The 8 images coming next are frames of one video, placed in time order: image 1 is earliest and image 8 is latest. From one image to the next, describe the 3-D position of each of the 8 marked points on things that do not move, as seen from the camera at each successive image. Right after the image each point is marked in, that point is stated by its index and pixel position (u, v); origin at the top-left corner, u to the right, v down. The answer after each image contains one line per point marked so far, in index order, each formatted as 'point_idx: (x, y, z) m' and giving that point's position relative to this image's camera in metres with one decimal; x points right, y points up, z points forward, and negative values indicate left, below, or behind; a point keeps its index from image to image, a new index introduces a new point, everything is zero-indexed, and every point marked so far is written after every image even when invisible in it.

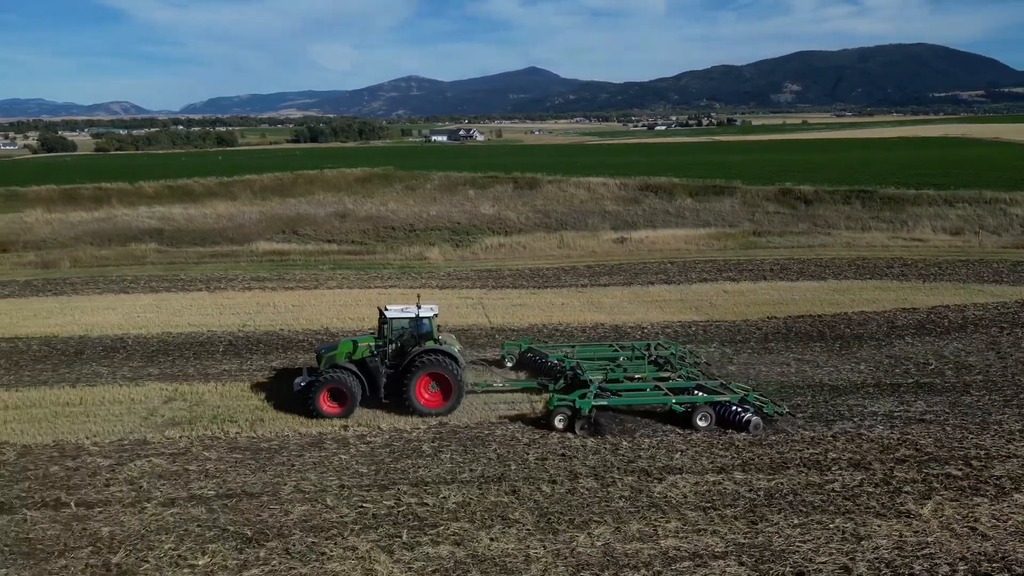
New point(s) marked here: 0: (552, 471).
0: (+0.5, -2.4, +9.9) m
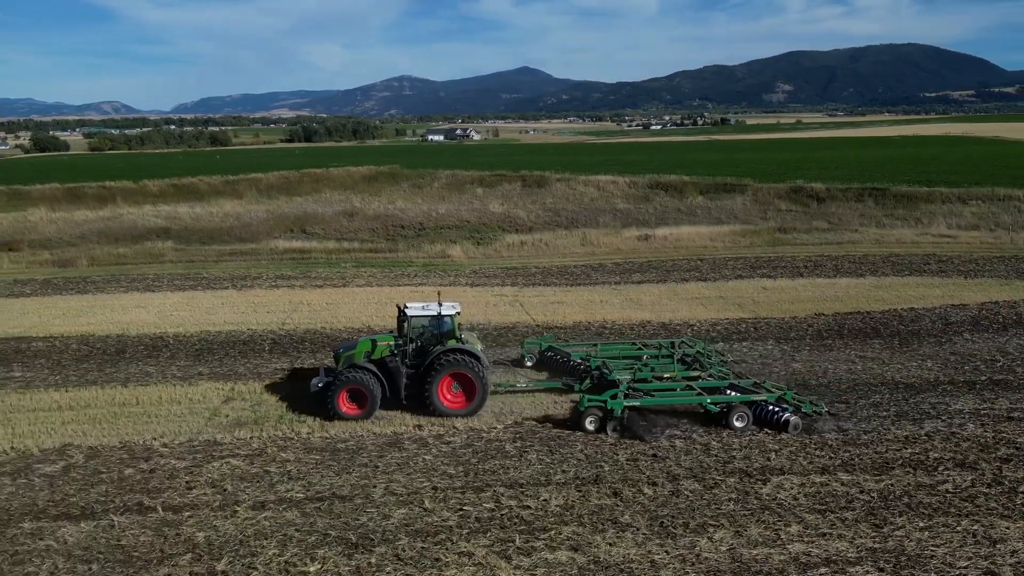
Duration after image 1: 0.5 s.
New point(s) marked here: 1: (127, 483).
0: (+1.8, -2.4, +9.5) m
1: (-4.8, -2.4, +9.3) m
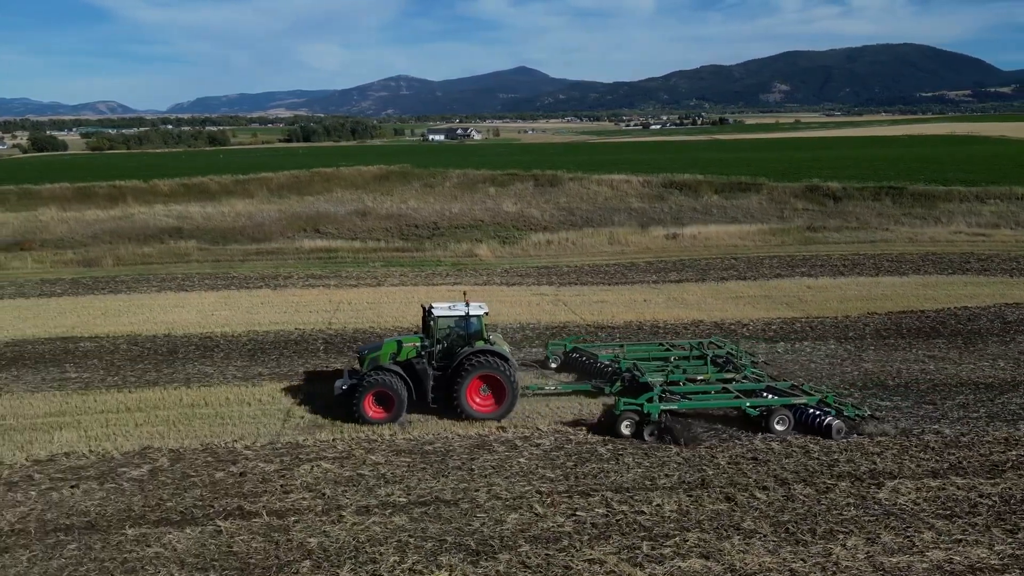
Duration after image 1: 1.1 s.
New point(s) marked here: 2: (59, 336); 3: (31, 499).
0: (+3.0, -2.3, +9.3) m
1: (-3.5, -2.4, +9.0) m
2: (-10.7, -1.2, +17.7) m
3: (-5.6, -2.5, +8.7) m
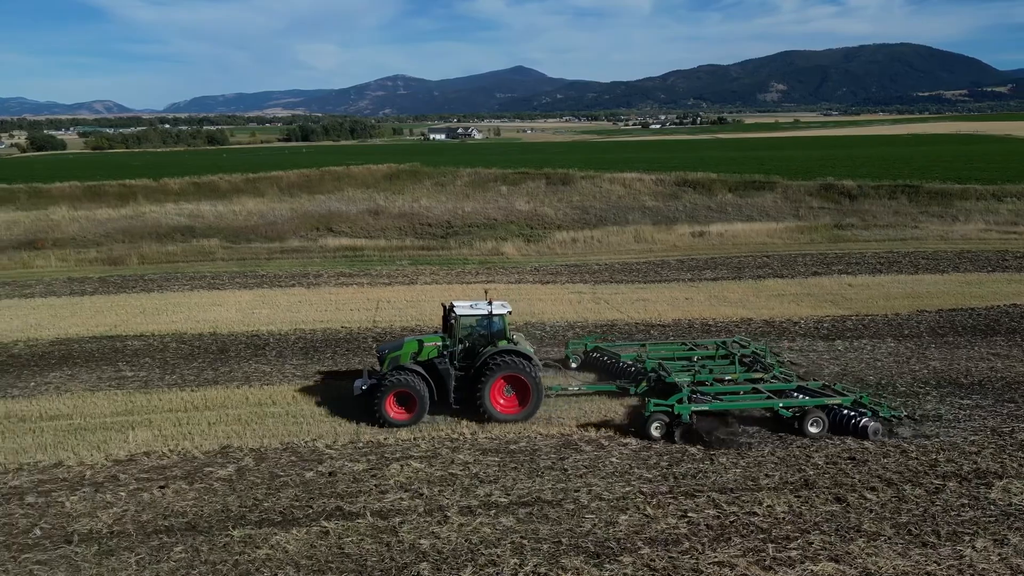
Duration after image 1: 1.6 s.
0: (+4.2, -2.3, +9.0) m
1: (-2.3, -2.4, +8.8) m
2: (-9.6, -1.1, +17.5) m
3: (-4.5, -2.4, +8.5) m
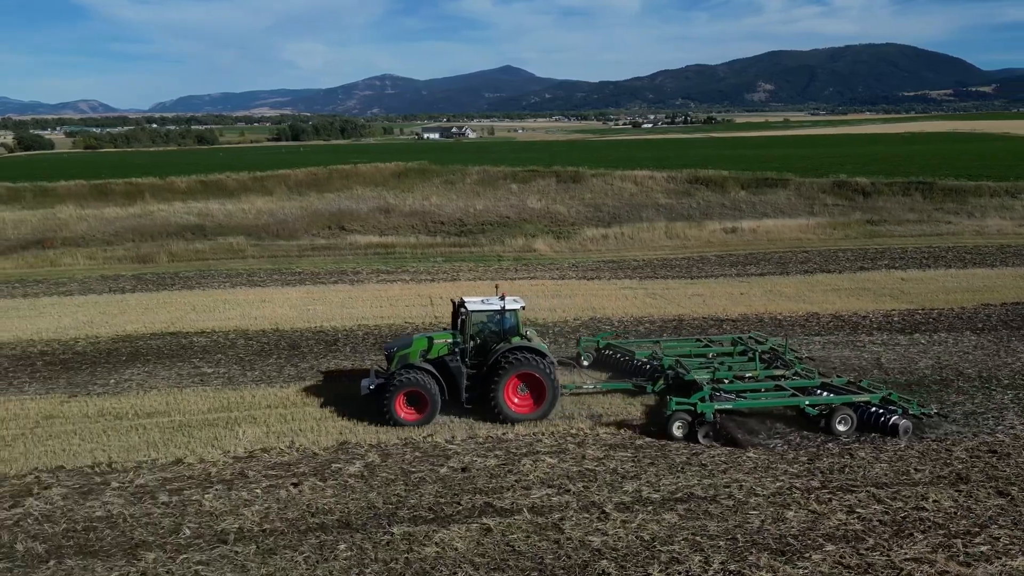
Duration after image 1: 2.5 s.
0: (+5.9, -2.1, +8.8) m
1: (-0.7, -2.2, +8.5) m
2: (-8.0, -1.0, +17.2) m
3: (-2.8, -2.3, +8.2) m
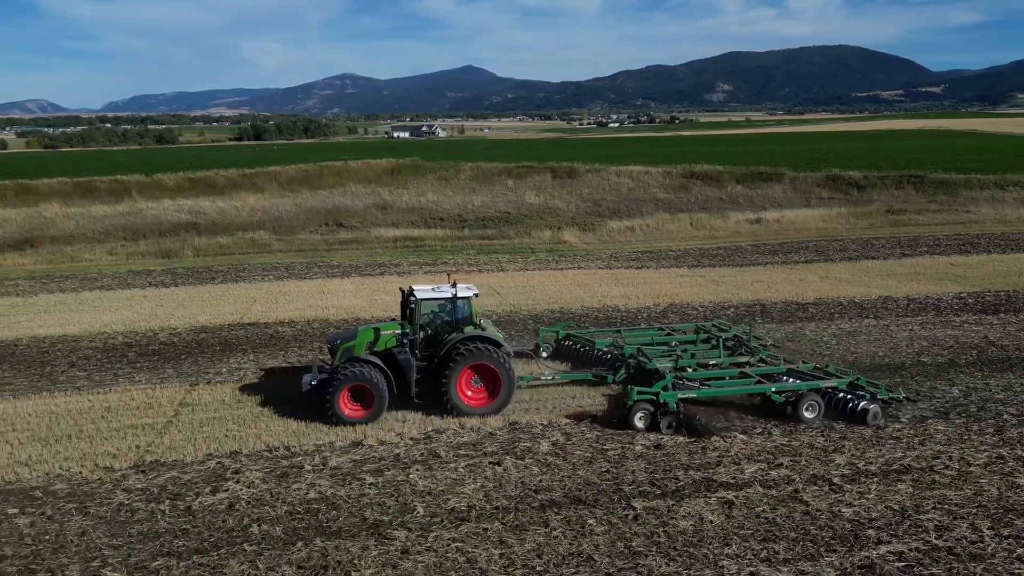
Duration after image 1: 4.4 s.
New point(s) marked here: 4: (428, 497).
0: (+8.1, -1.8, +8.9) m
1: (+1.6, -1.9, +8.3) m
2: (-6.1, -0.8, +16.7) m
3: (-0.5, -2.0, +8.0) m
4: (-0.8, -2.1, +7.5) m
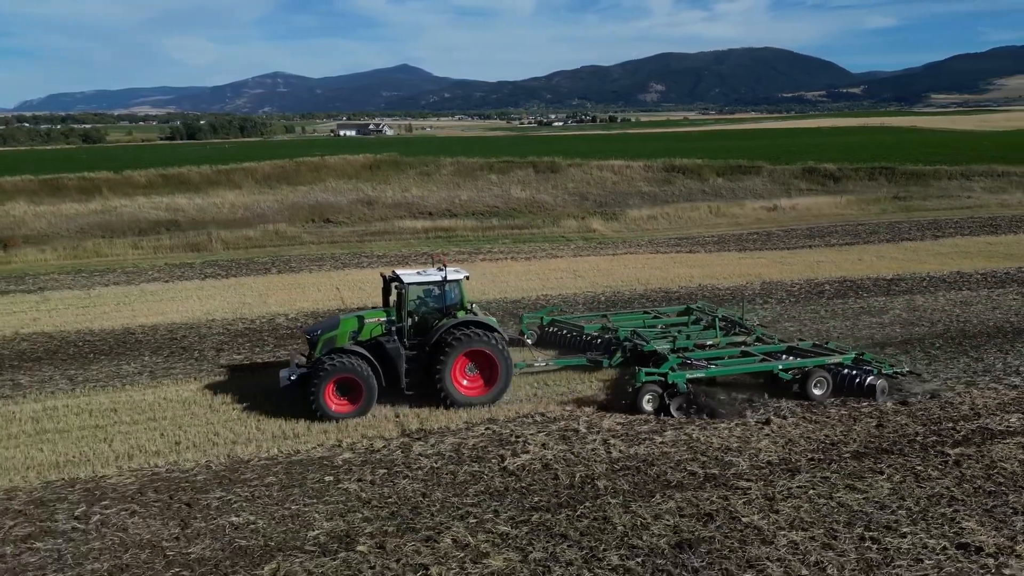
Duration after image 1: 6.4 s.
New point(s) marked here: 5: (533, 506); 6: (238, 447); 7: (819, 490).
0: (+11.1, -1.2, +9.7) m
1: (+4.7, -1.5, +8.6) m
2: (-3.6, -0.4, +16.4) m
3: (+2.6, -1.6, +8.1) m
4: (+2.3, -1.7, +7.6) m
5: (+0.2, -1.9, +6.6) m
6: (-3.0, -1.7, +8.2) m
7: (+2.7, -1.8, +6.7) m
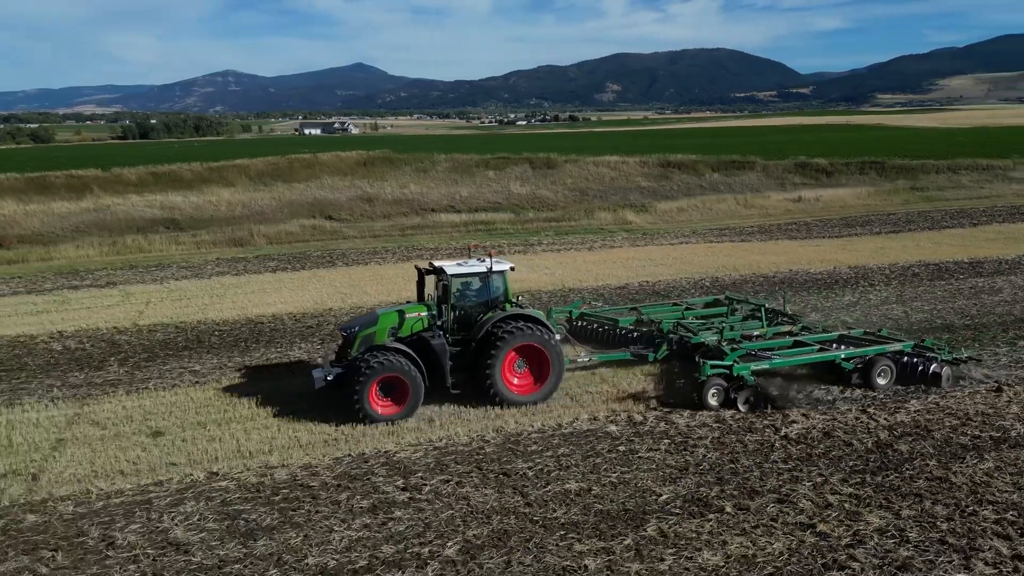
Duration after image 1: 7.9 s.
0: (+13.8, -0.7, +10.3) m
1: (+7.4, -1.1, +9.0) m
2: (-1.2, -0.2, +16.4) m
3: (+5.4, -1.3, +8.4) m
4: (+5.1, -1.3, +7.9) m
5: (+3.1, -1.6, +6.7) m
6: (-0.2, -1.5, +8.2) m
7: (+5.6, -1.5, +7.0) m
